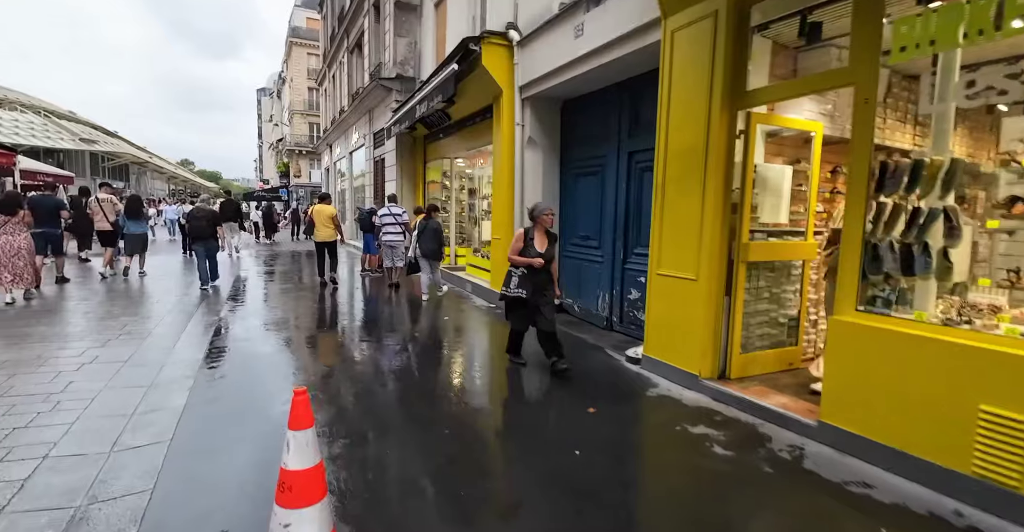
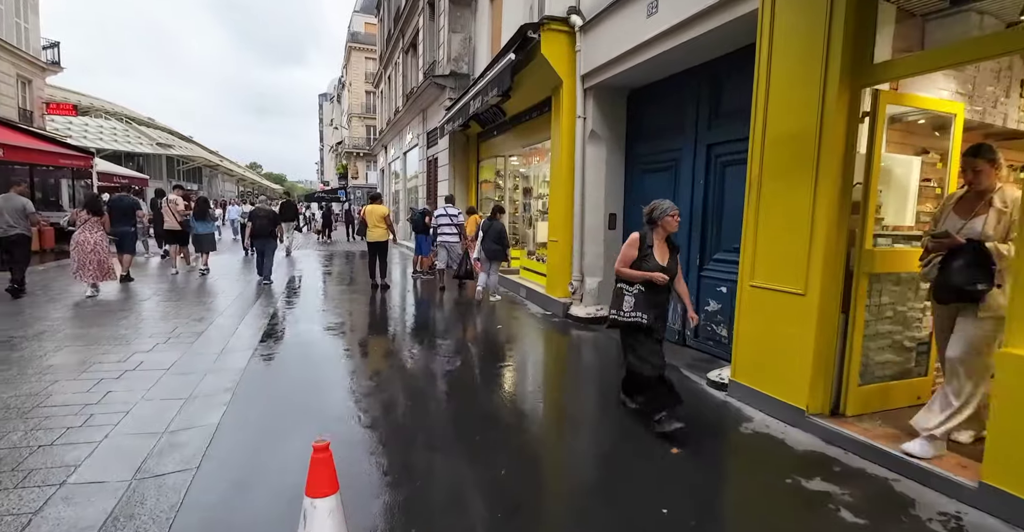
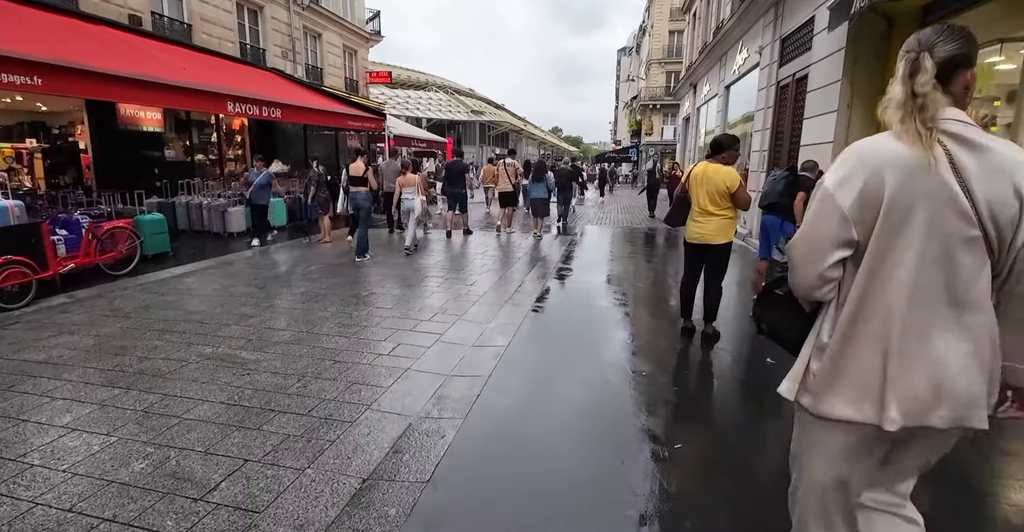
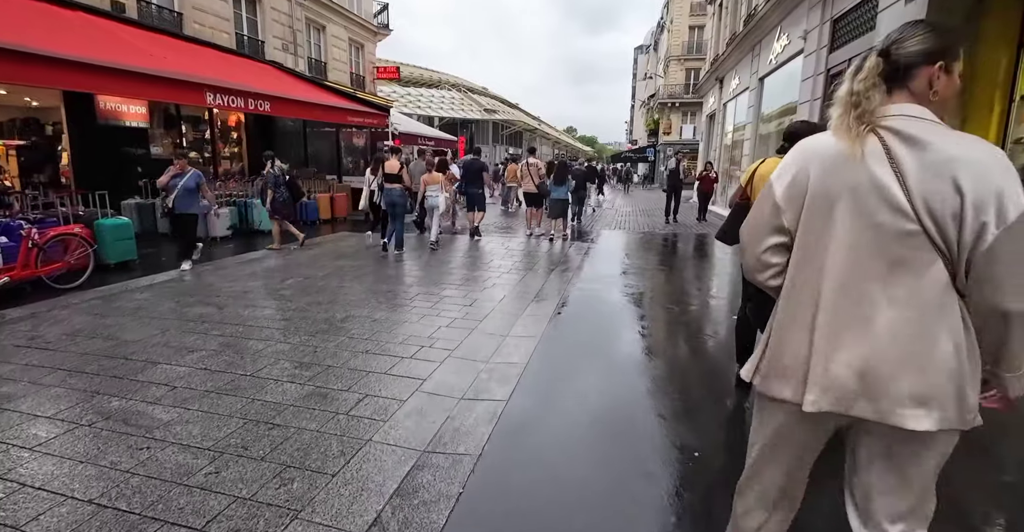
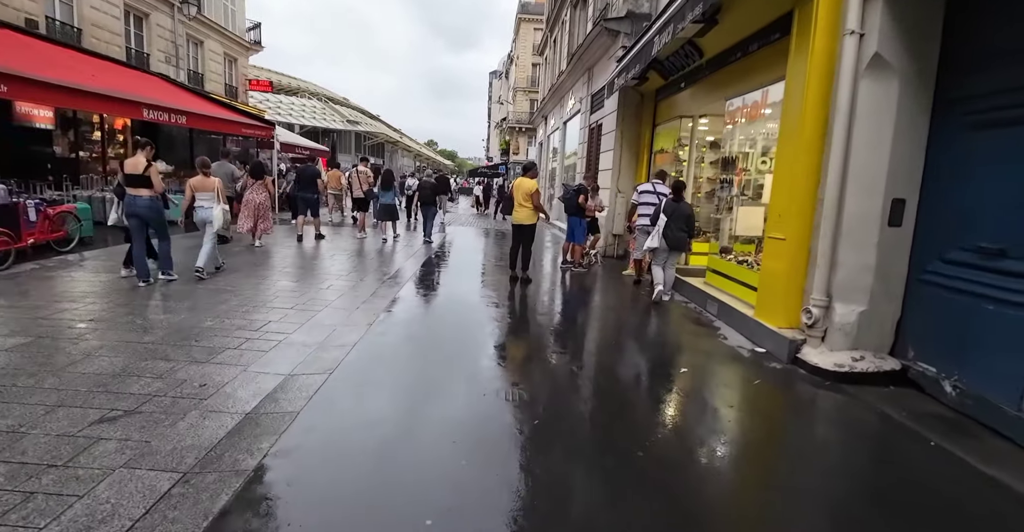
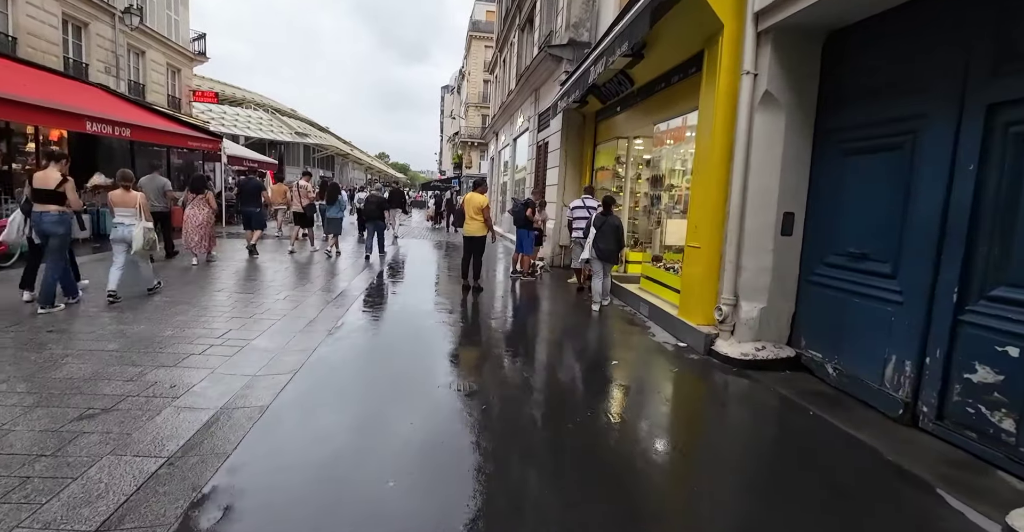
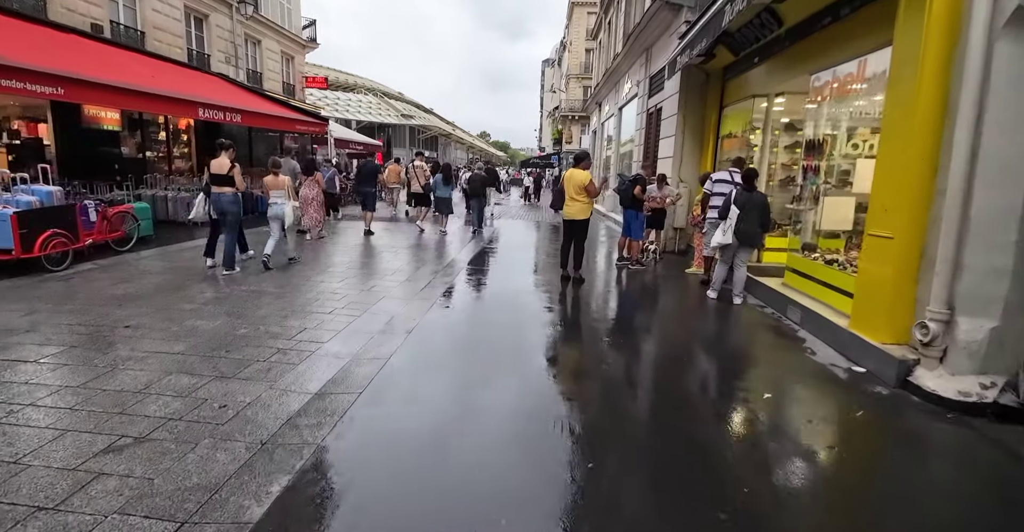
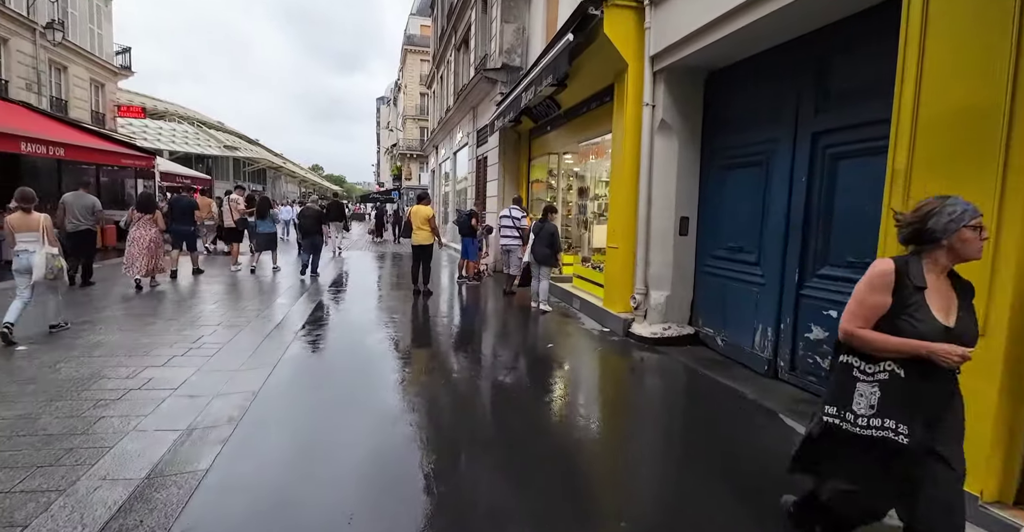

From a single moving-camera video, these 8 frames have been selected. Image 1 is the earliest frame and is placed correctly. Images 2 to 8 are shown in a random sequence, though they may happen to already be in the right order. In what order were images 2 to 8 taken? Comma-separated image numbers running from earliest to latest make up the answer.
2, 8, 6, 5, 7, 3, 4
